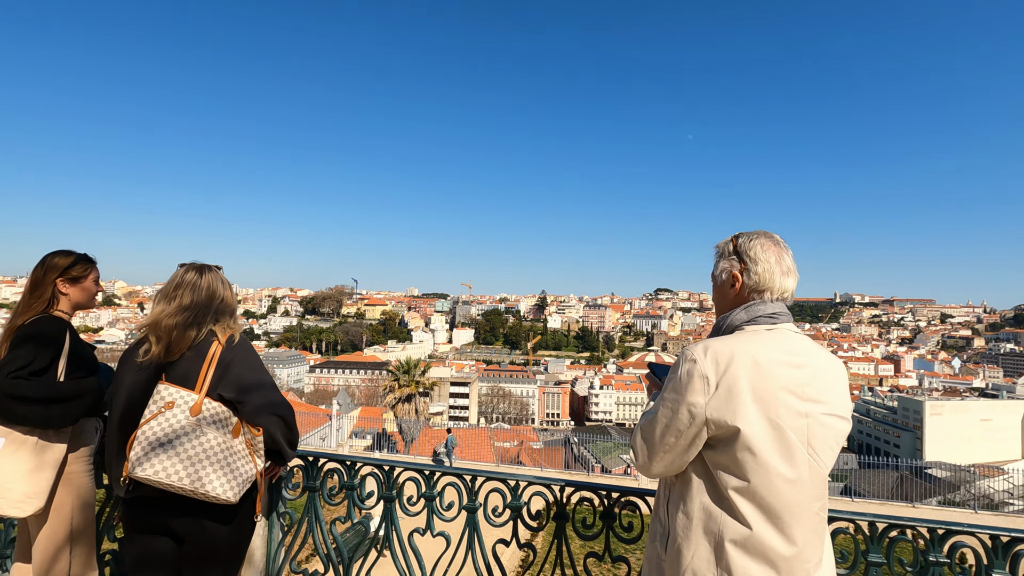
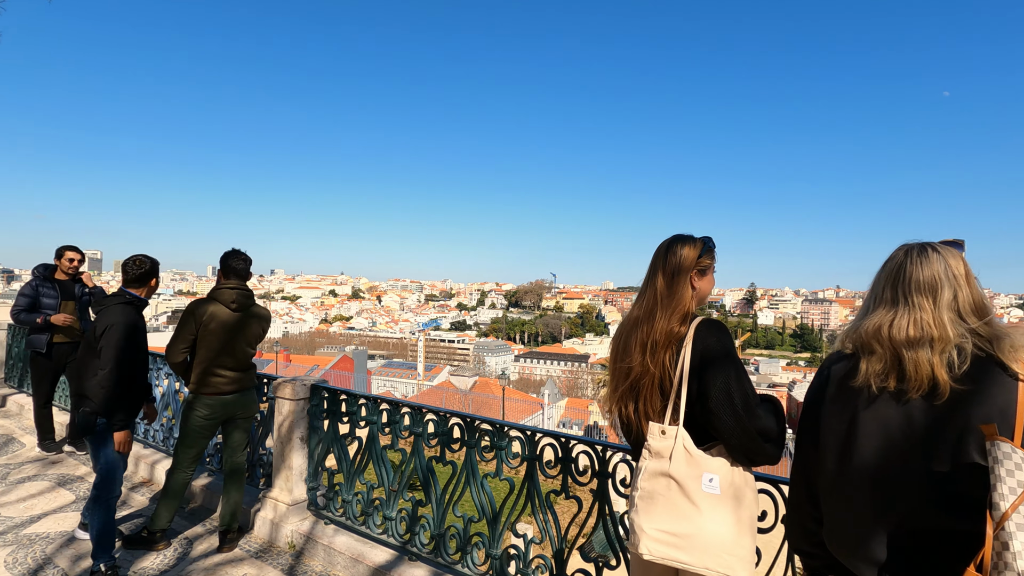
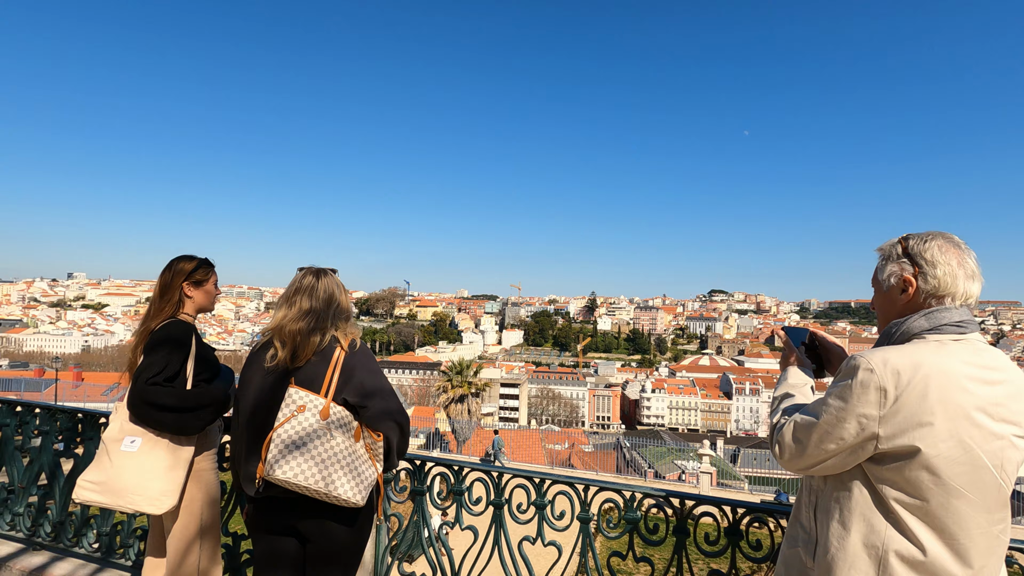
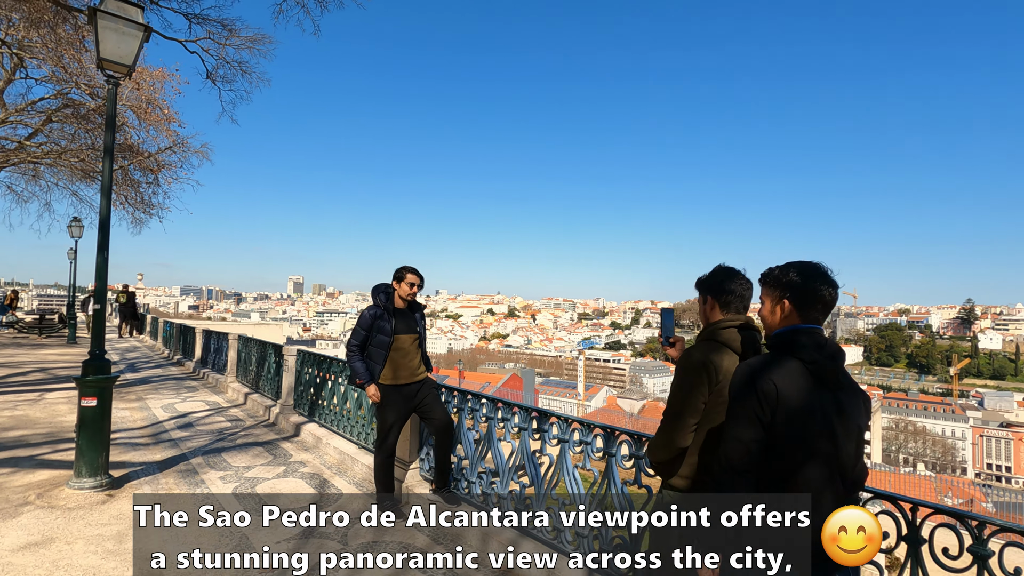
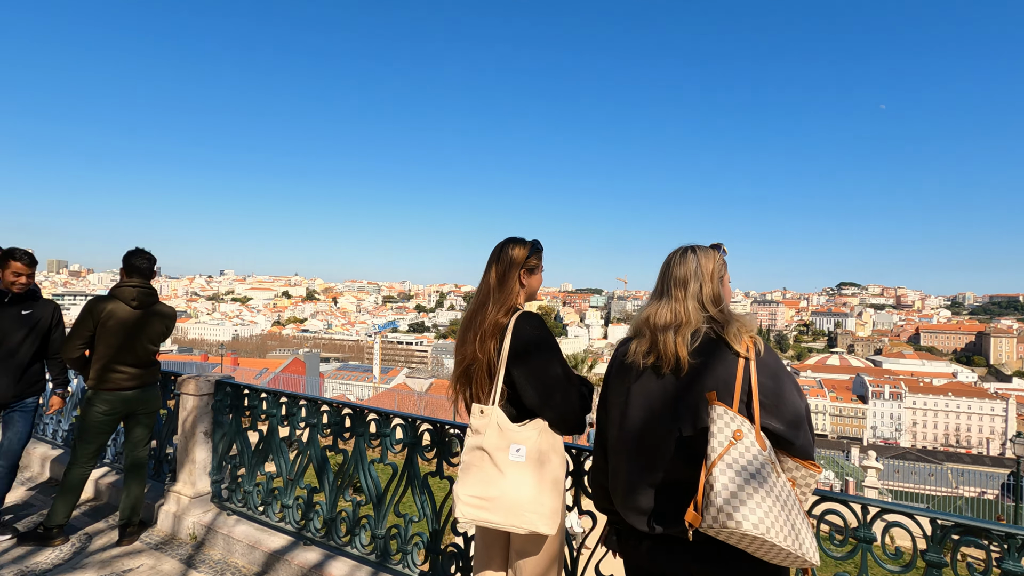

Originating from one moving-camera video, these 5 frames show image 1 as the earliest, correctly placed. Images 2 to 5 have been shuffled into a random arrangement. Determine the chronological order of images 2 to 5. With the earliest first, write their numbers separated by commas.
3, 5, 2, 4
